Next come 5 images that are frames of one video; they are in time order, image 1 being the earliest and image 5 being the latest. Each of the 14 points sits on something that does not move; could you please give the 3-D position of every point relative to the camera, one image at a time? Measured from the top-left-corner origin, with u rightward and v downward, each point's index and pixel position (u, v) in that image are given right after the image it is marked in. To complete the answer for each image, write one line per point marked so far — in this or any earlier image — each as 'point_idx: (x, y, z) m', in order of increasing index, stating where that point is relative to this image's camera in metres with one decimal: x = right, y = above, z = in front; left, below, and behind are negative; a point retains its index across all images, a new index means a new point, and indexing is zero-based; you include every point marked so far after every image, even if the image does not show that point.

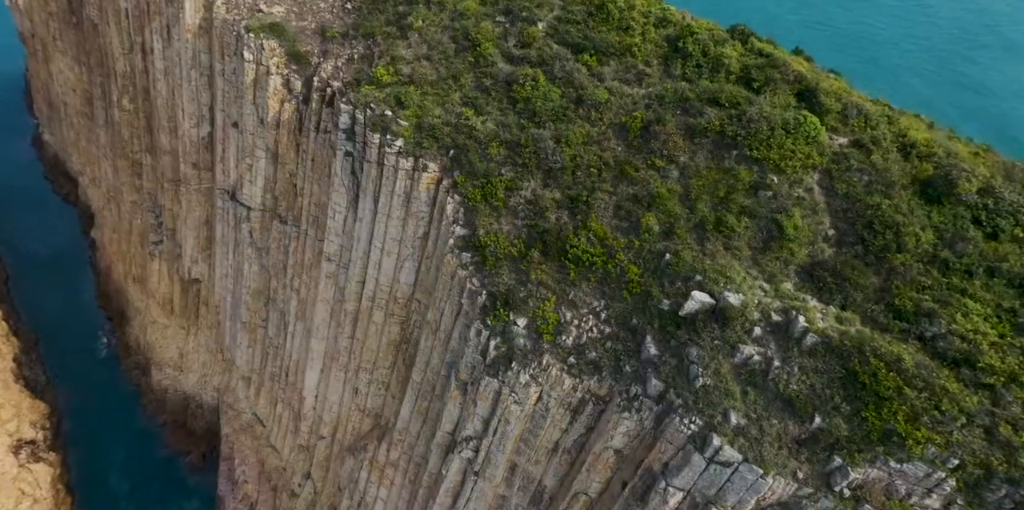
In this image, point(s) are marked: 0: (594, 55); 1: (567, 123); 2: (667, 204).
0: (+2.3, +5.5, +17.6) m
1: (+1.5, +3.5, +16.9) m
2: (+3.6, +1.2, +14.8) m
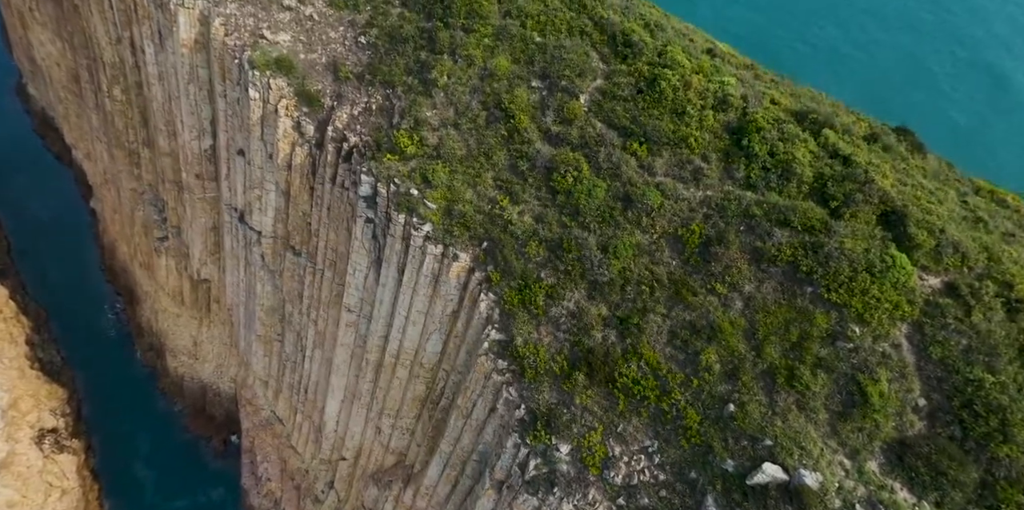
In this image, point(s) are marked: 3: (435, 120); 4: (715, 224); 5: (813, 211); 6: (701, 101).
0: (+3.3, +2.8, +15.7) m
1: (+2.4, +0.7, +15.2) m
2: (+4.6, -1.8, +13.4) m
3: (-2.2, +3.9, +18.3) m
4: (+4.6, +0.7, +14.3) m
5: (+6.4, +0.9, +13.6) m
6: (+4.7, +3.8, +15.9) m
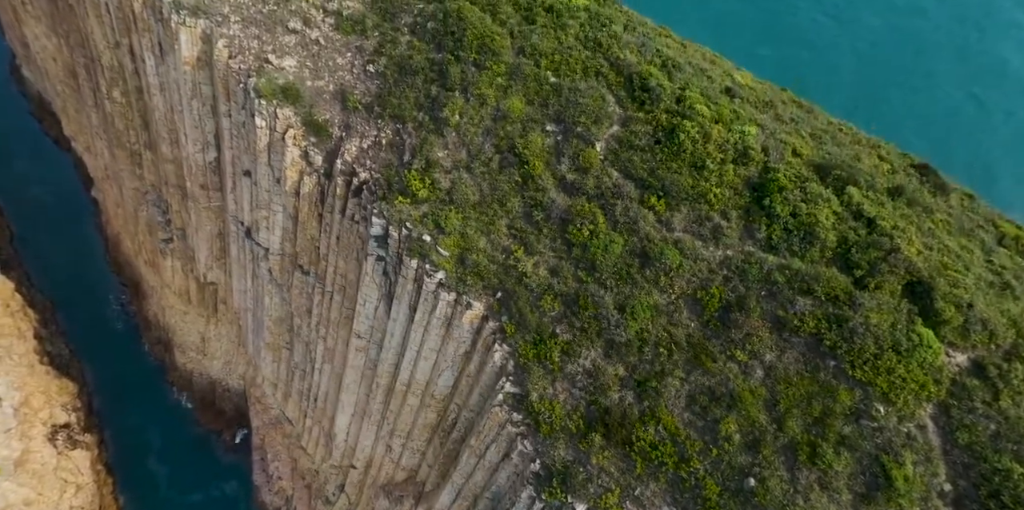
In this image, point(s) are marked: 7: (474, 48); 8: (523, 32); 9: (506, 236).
0: (+3.6, +1.4, +15.4) m
1: (+2.8, -0.7, +15.0) m
2: (+4.9, -3.2, +13.2) m
3: (-1.9, +2.6, +17.9) m
4: (+4.9, -0.7, +14.1) m
5: (+6.8, -0.5, +13.3) m
6: (+5.1, +2.5, +15.4) m
7: (-1.1, +6.1, +18.7) m
8: (+0.3, +6.5, +18.5) m
9: (-0.2, +0.5, +16.8) m
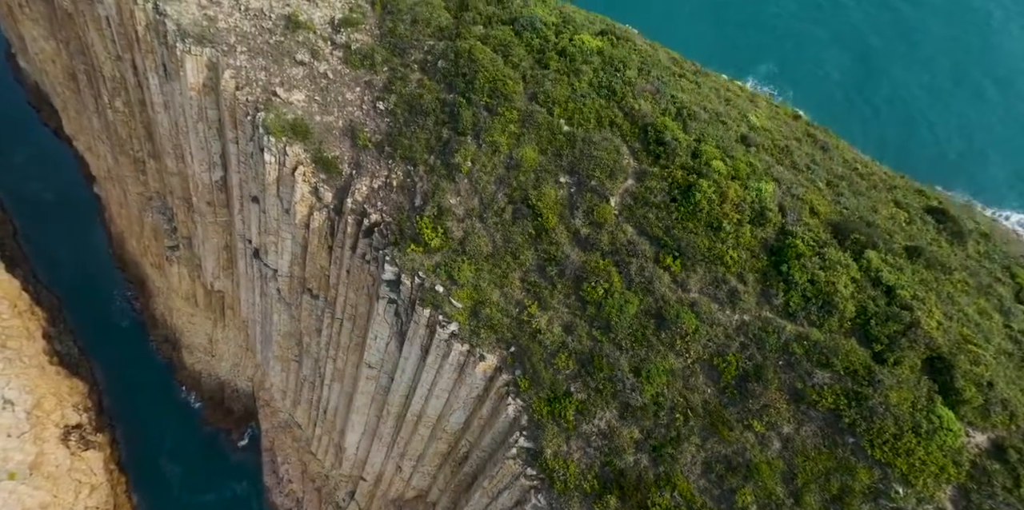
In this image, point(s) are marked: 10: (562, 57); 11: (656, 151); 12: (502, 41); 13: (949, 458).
0: (+4.0, -0.1, +15.2) m
1: (+3.2, -2.2, +14.9) m
2: (+5.3, -4.7, +13.2) m
3: (-1.5, +1.2, +17.8) m
4: (+5.3, -2.2, +14.0) m
5: (+7.1, -2.0, +13.3) m
6: (+5.4, +1.0, +15.3) m
7: (-0.8, +4.7, +18.5) m
8: (+0.7, +5.1, +18.3) m
9: (+0.2, -0.9, +16.7) m
10: (+1.5, +5.7, +18.5) m
11: (+3.7, +2.7, +16.5) m
12: (-0.3, +6.5, +19.5) m
13: (+8.4, -3.8, +12.3) m
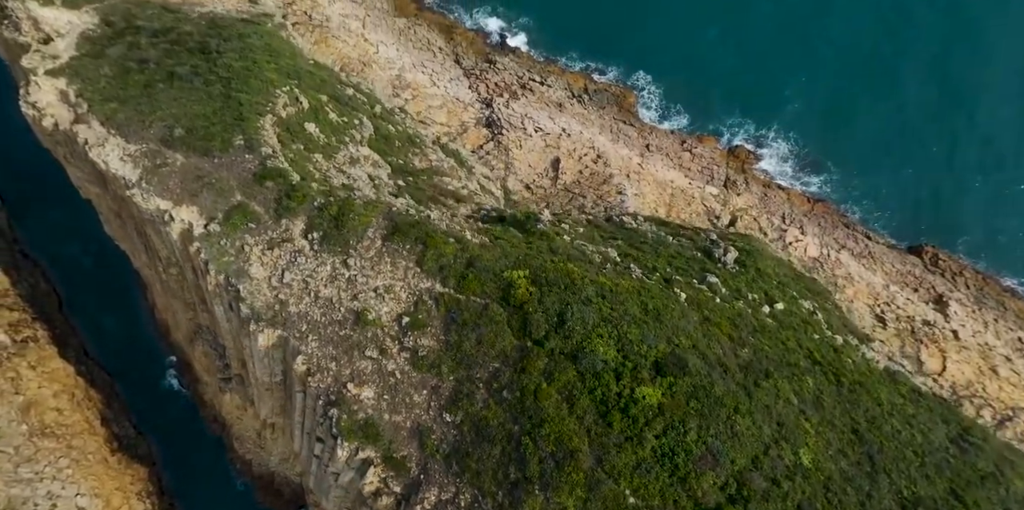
0: (+5.9, -10.6, +16.4) m
1: (+5.1, -12.8, +16.1) m
2: (+7.2, -15.3, +14.4) m
3: (+0.5, -9.4, +19.0) m
4: (+7.2, -12.8, +15.1) m
5: (+9.1, -12.6, +14.3) m
6: (+7.3, -9.5, +16.3) m
7: (+1.2, -5.8, +19.7) m
8: (+2.7, -5.4, +19.4) m
9: (+2.2, -11.5, +17.9) m
10: (+3.5, -4.8, +19.6) m
11: (+5.7, -7.8, +17.6) m
12: (+1.7, -4.1, +20.6) m
13: (+10.3, -14.4, +13.4) m
